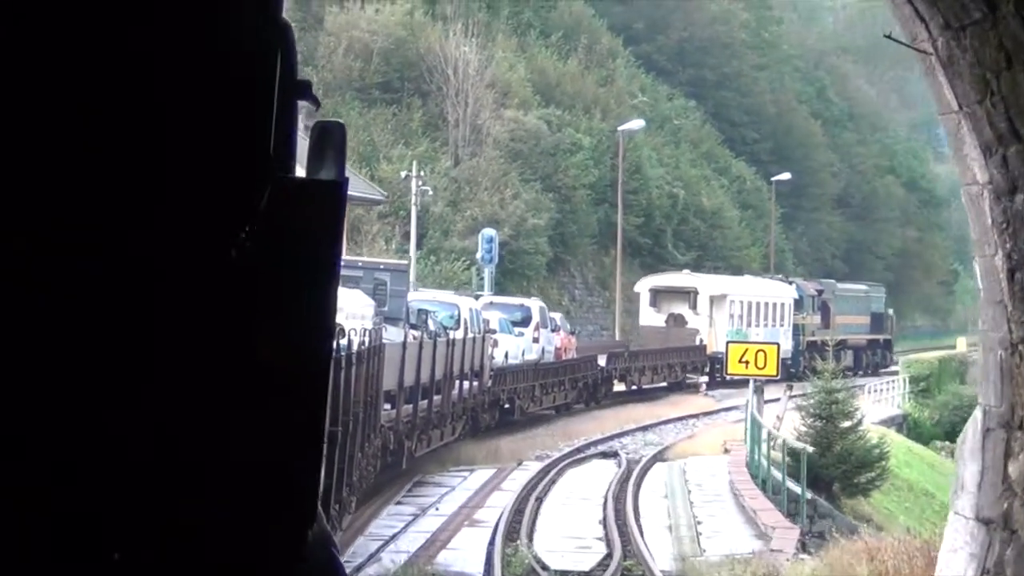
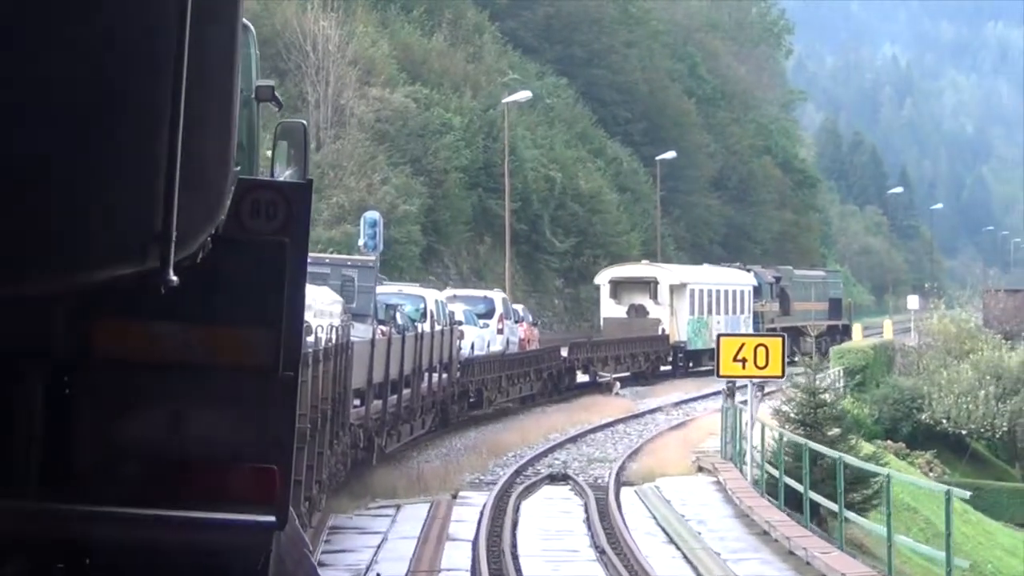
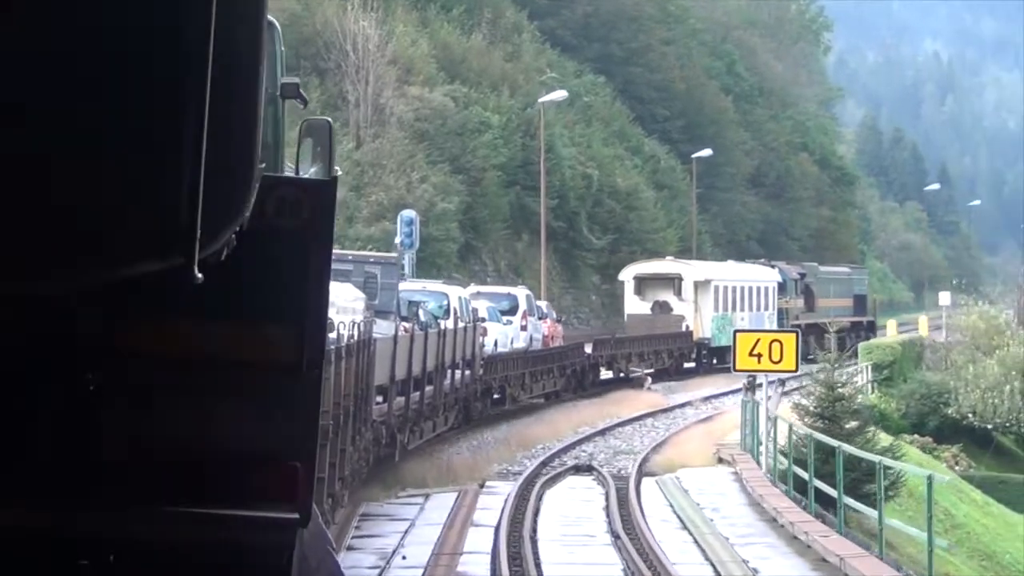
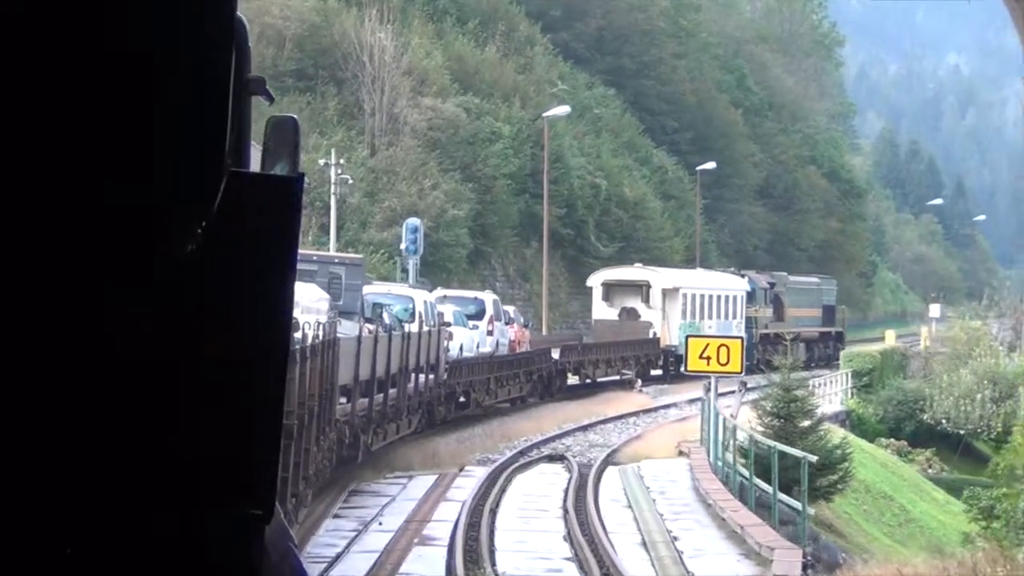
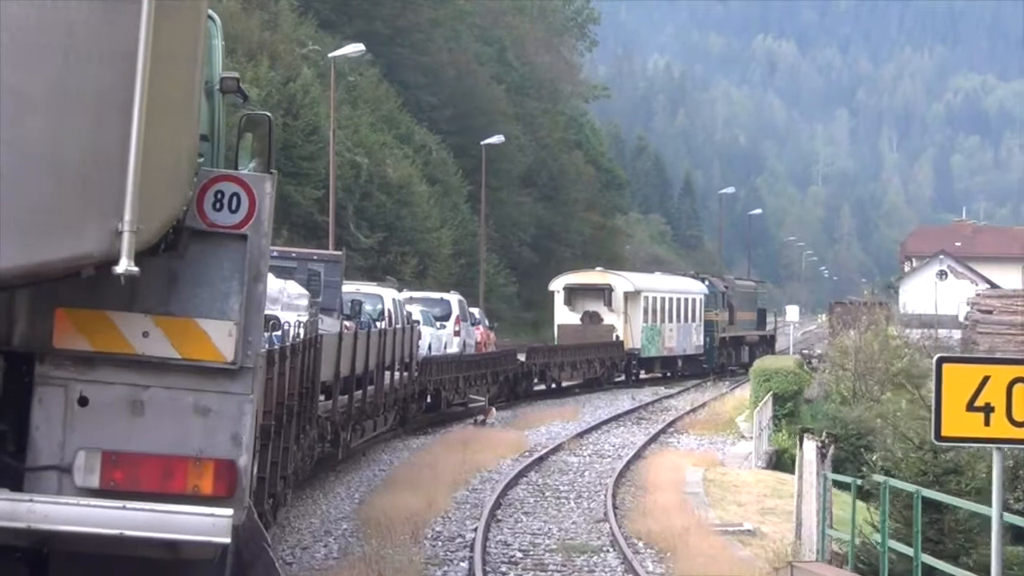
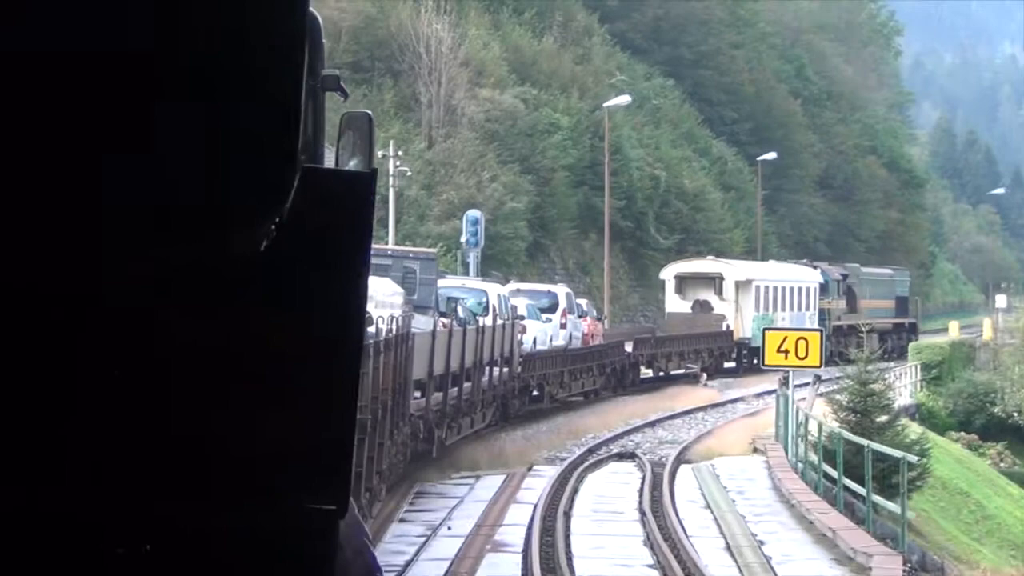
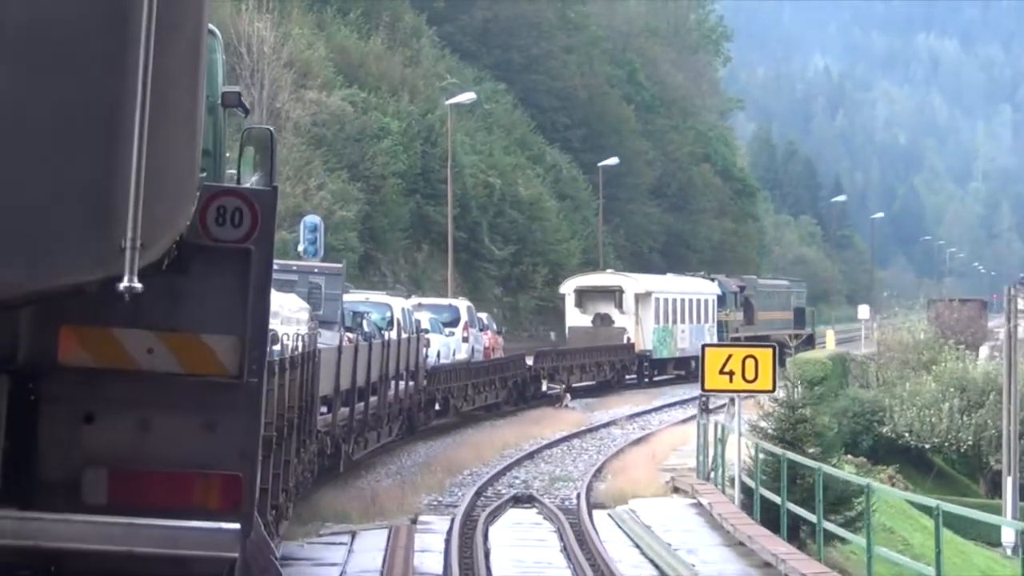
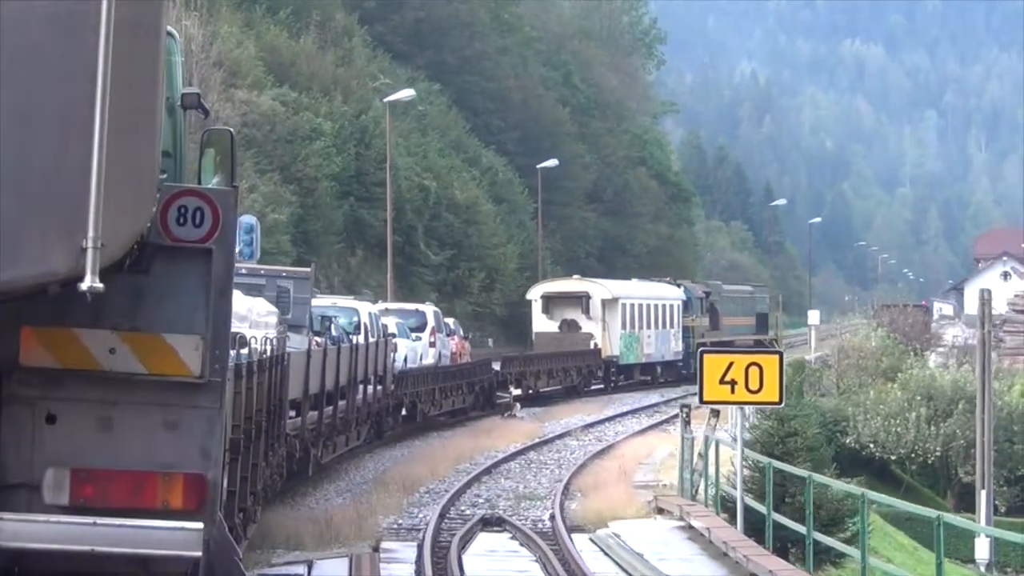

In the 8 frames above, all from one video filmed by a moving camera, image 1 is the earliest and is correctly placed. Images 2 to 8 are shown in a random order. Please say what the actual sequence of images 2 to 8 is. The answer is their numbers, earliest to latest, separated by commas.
4, 6, 3, 2, 7, 8, 5
